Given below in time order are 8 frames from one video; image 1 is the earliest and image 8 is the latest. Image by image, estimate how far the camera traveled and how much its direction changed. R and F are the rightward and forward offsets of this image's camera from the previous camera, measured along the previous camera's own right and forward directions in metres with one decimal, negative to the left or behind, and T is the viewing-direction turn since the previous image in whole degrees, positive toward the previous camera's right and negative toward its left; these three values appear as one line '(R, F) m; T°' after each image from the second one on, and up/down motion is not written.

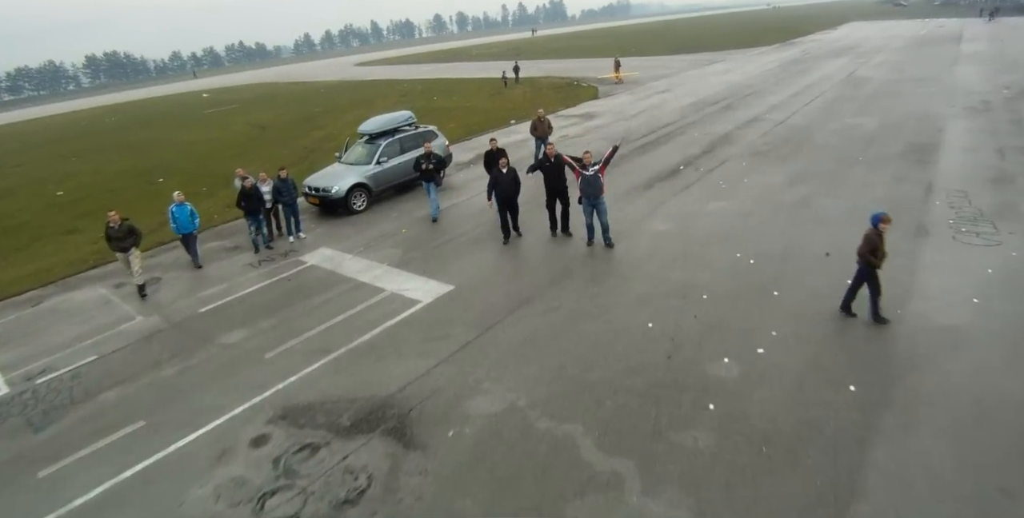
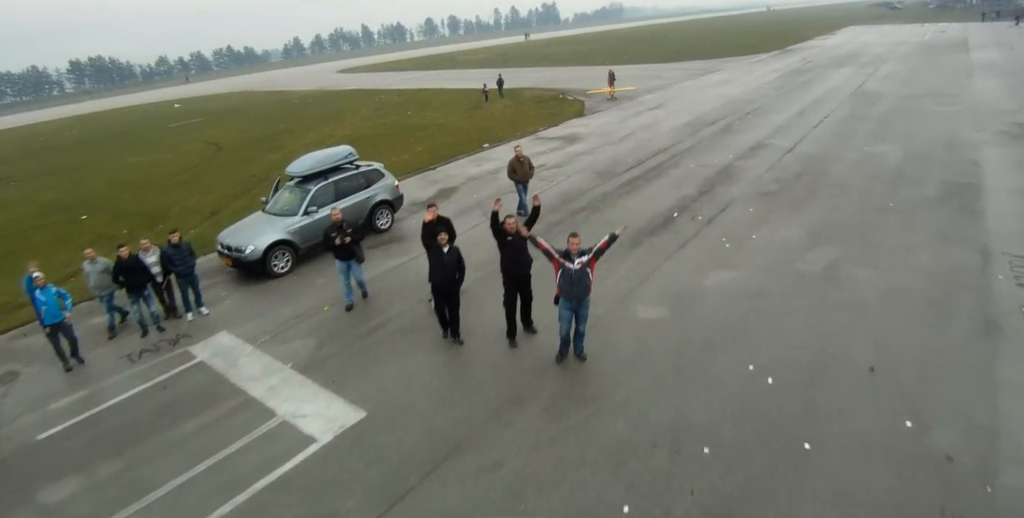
(+0.9, +2.7) m; 0°
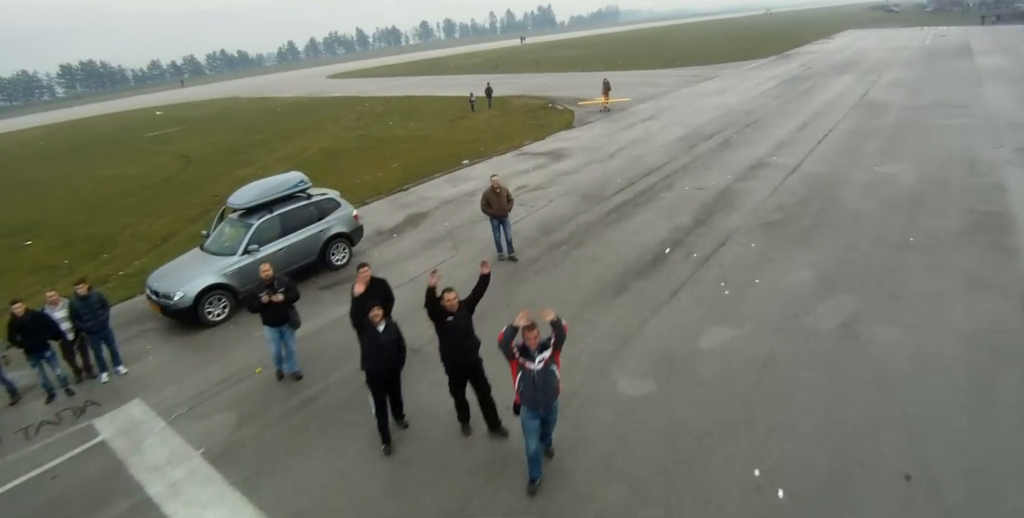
(+0.6, +1.5) m; 0°
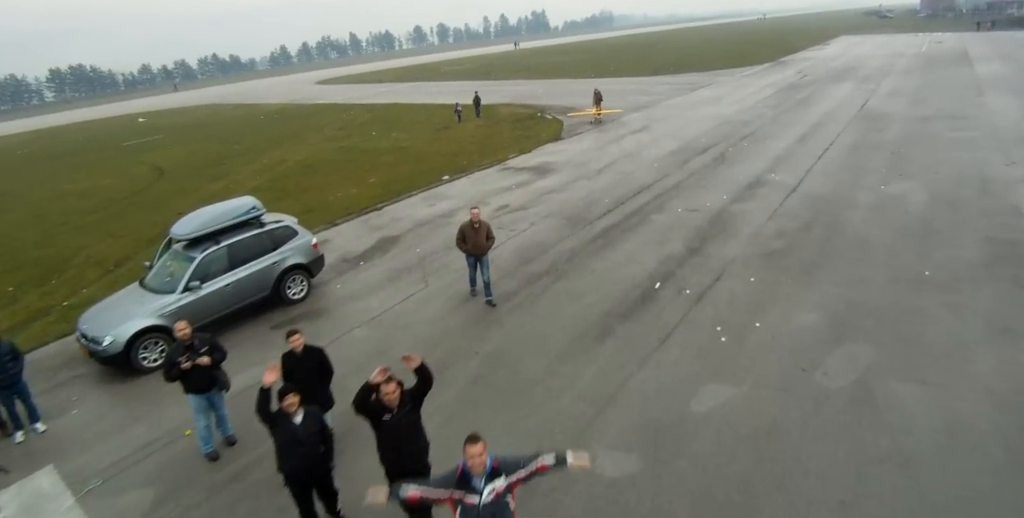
(+0.4, +1.1) m; 0°
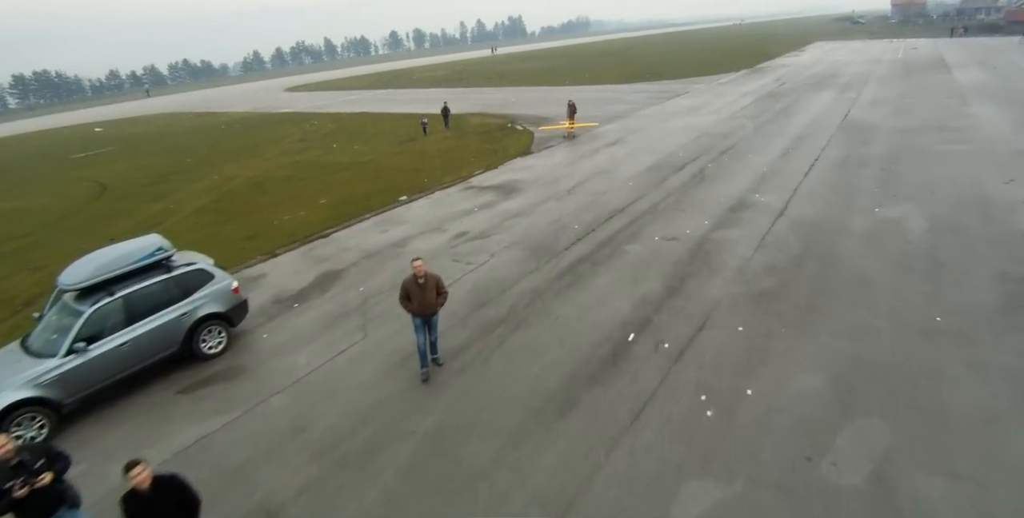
(+0.5, +1.5) m; +2°
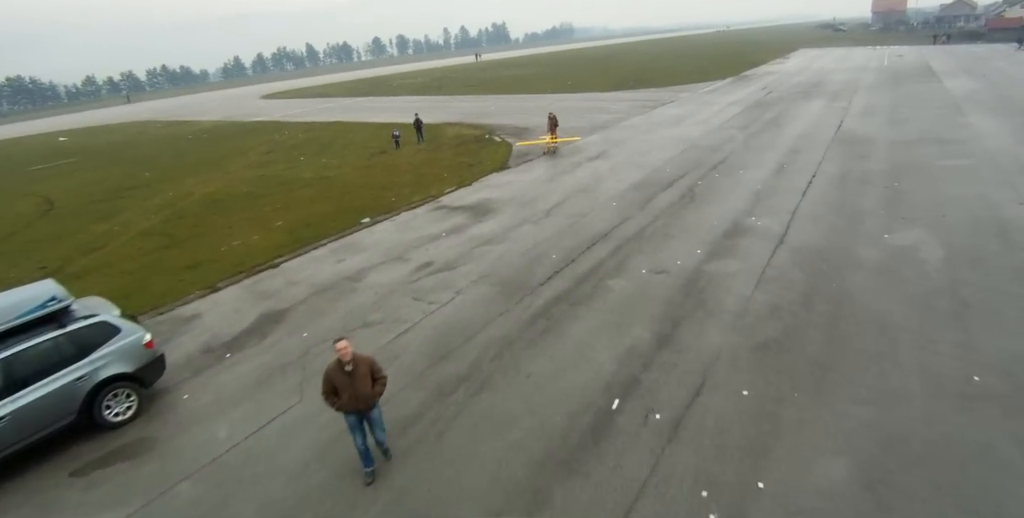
(+0.4, +1.4) m; +1°
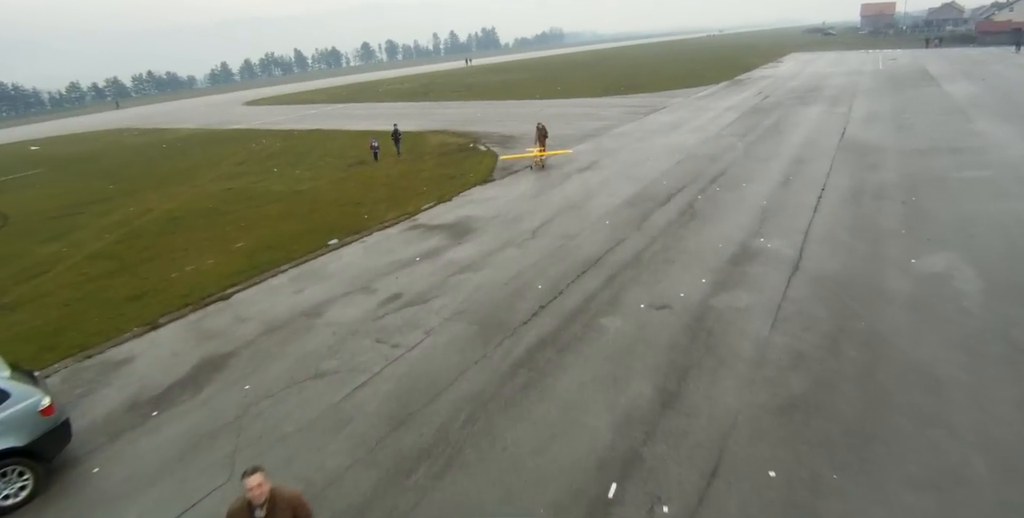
(+0.2, +1.4) m; +1°
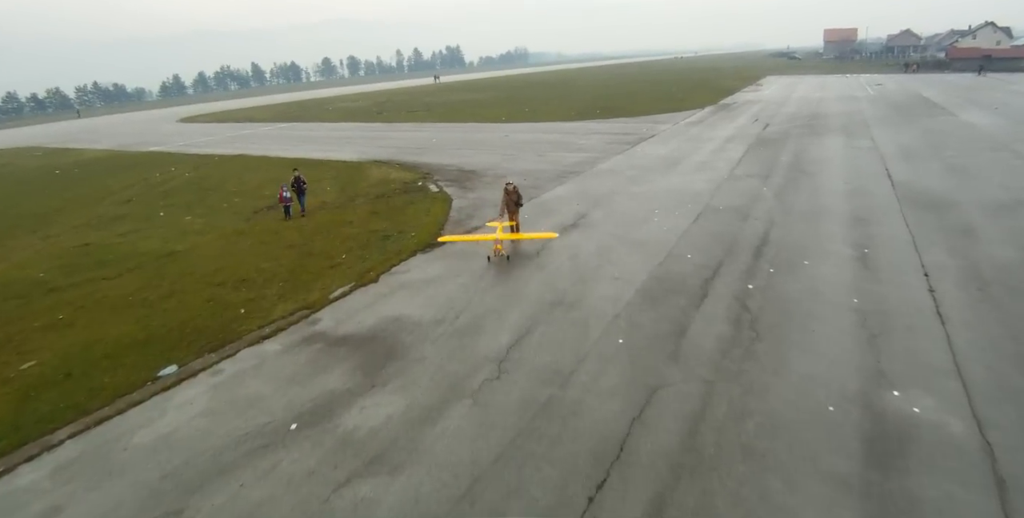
(+0.2, +5.1) m; +4°
